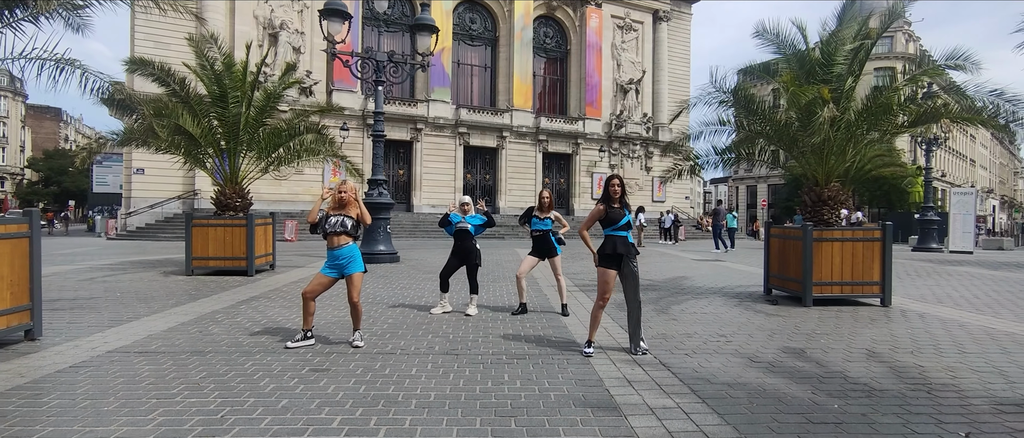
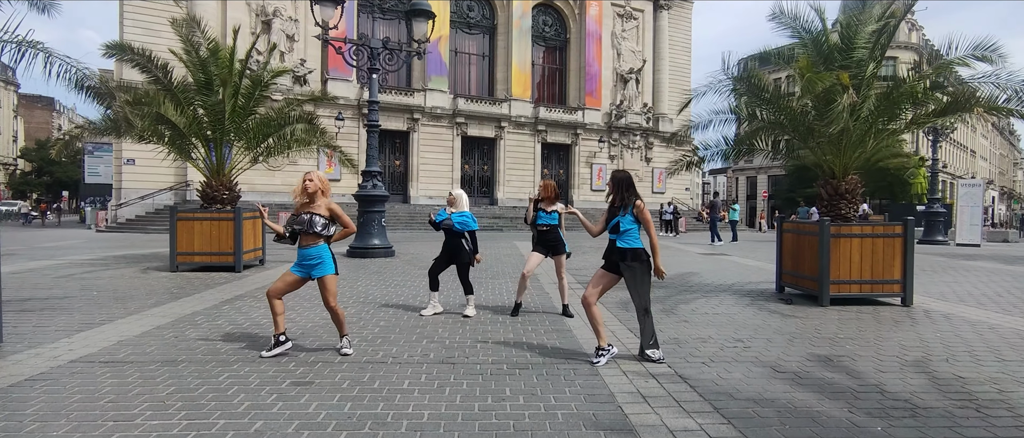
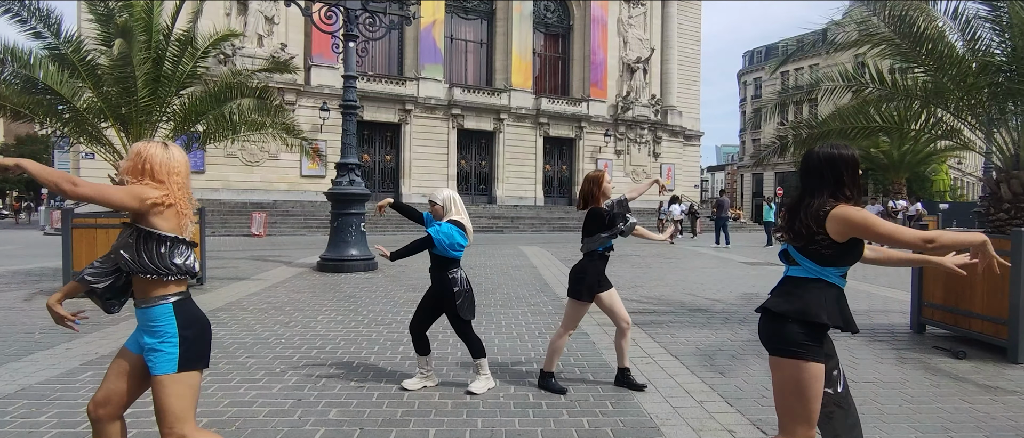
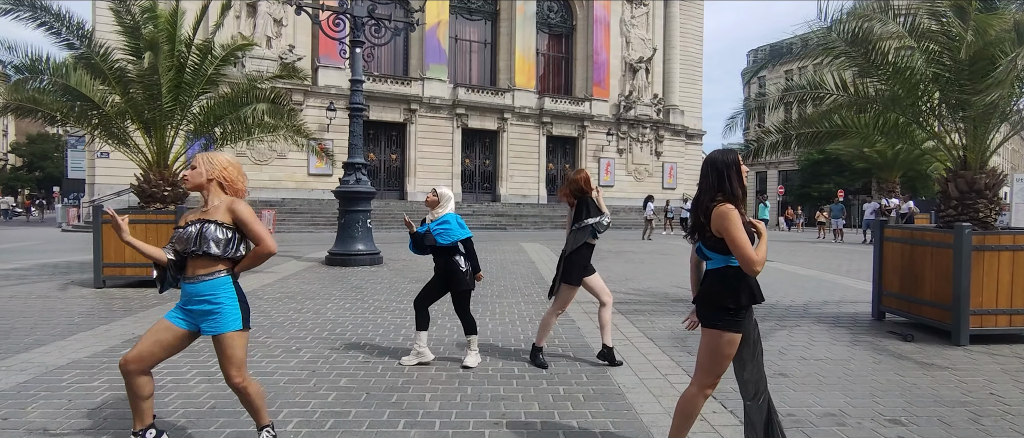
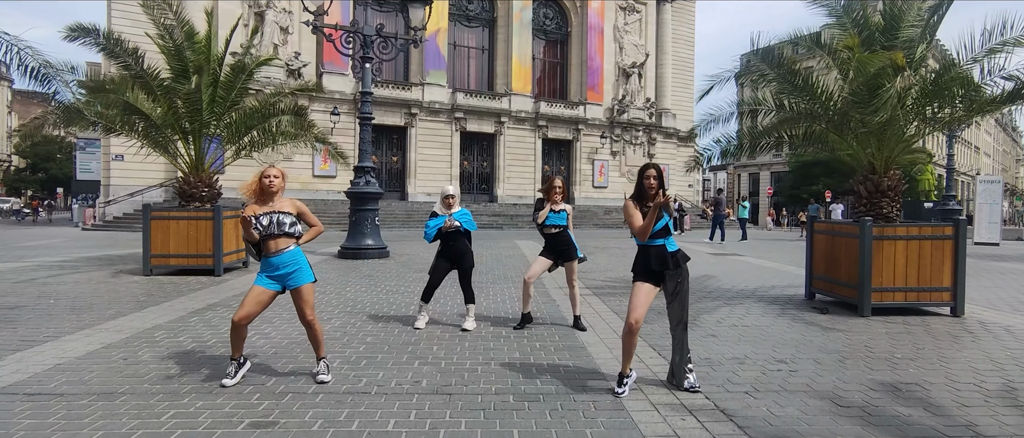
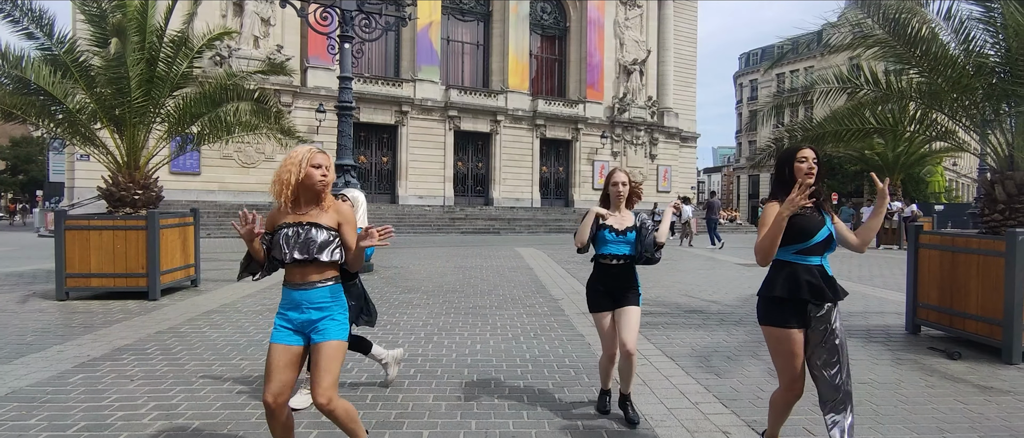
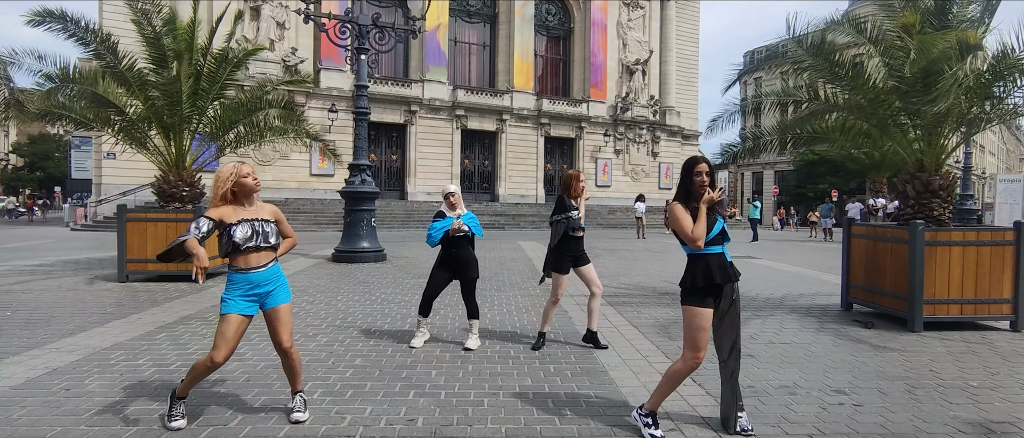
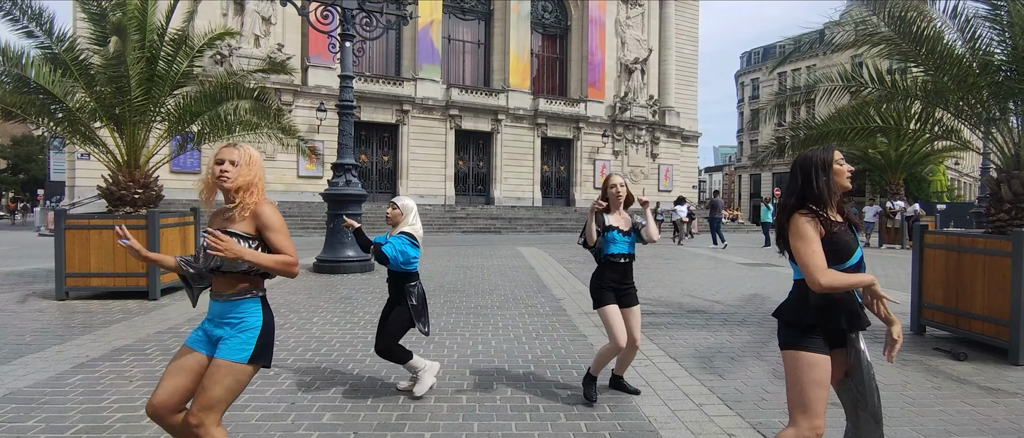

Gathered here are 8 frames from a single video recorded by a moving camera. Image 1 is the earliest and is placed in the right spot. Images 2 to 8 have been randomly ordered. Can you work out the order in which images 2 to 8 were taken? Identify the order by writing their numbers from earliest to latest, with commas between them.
2, 5, 7, 4, 3, 8, 6
